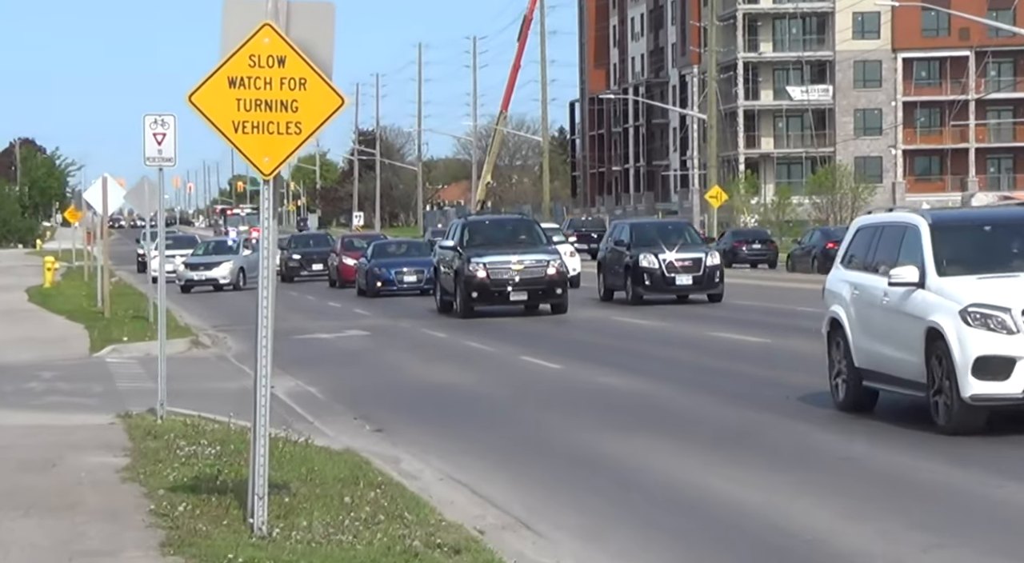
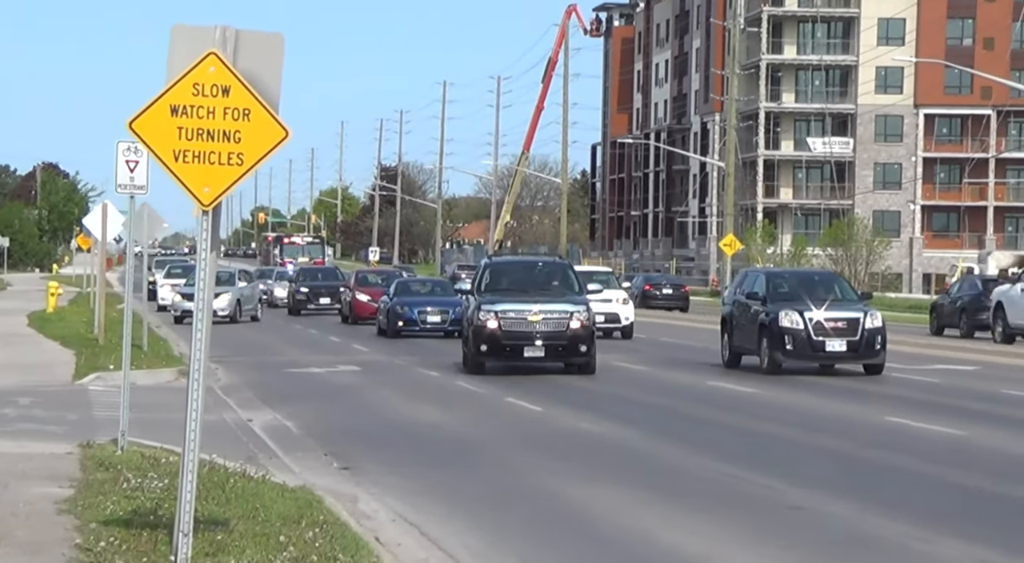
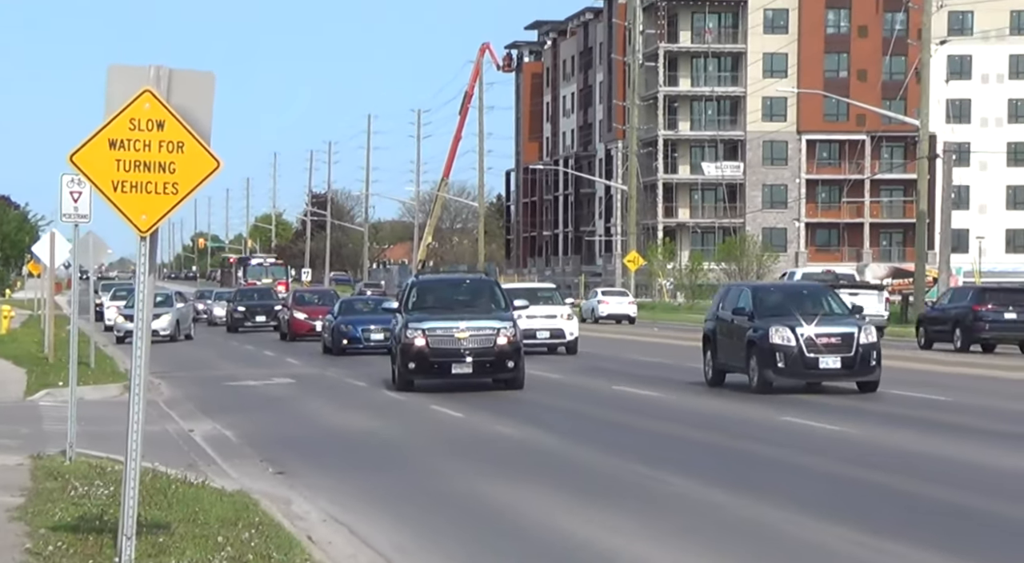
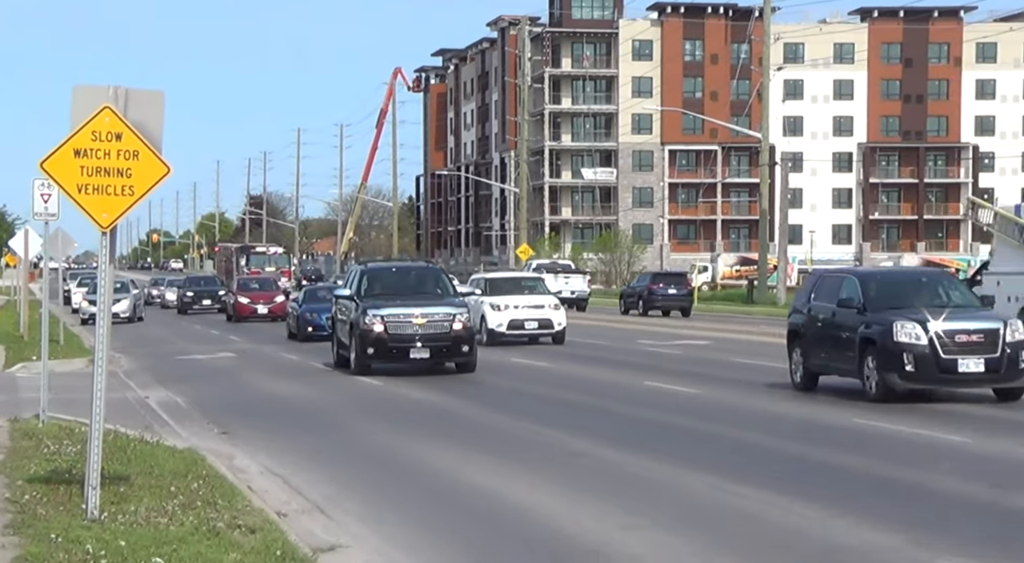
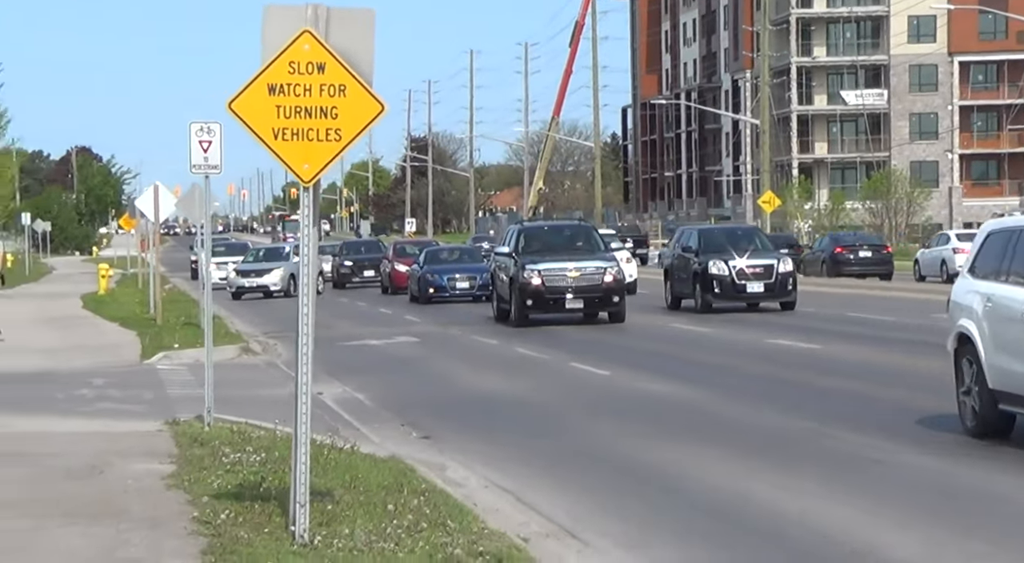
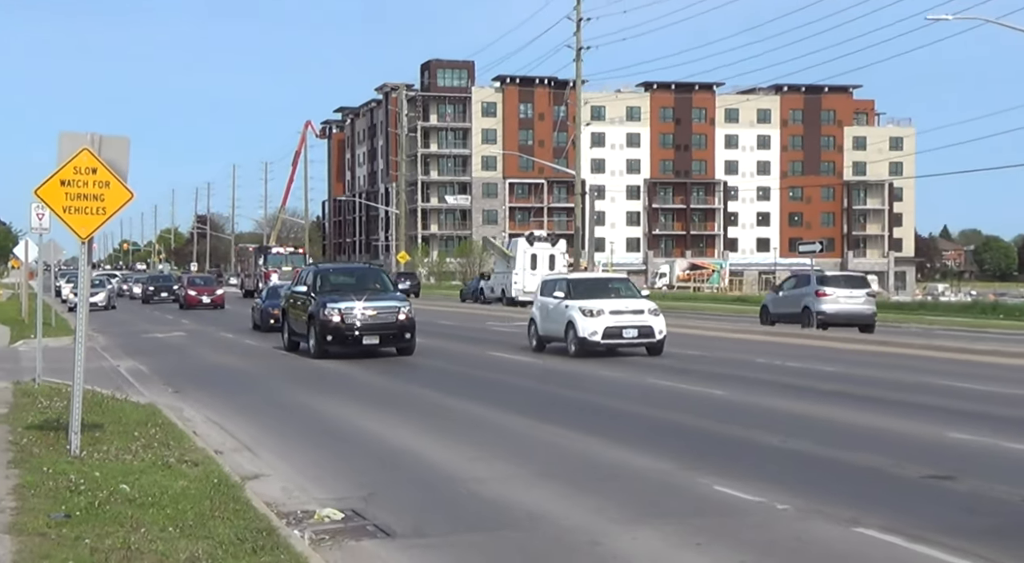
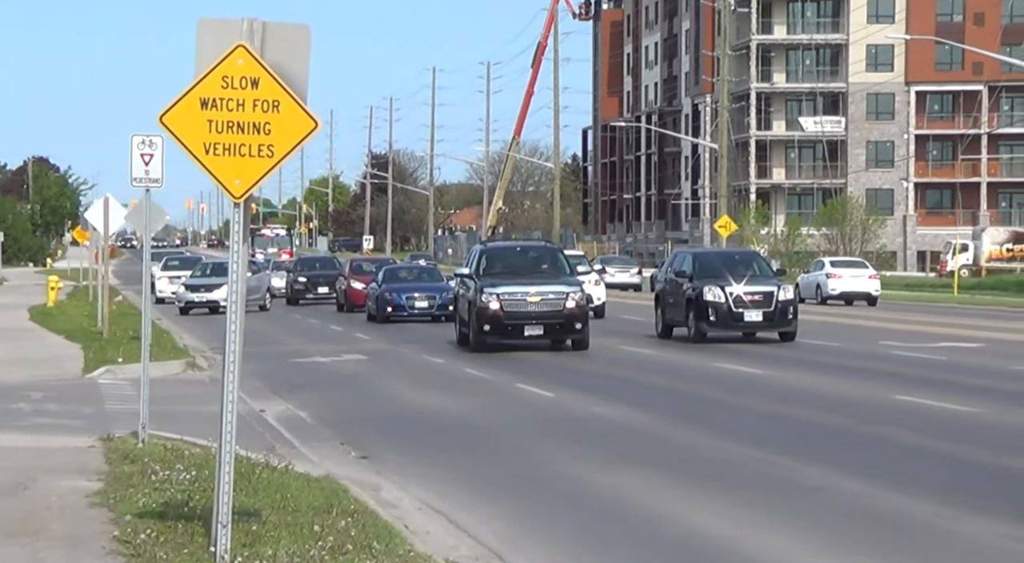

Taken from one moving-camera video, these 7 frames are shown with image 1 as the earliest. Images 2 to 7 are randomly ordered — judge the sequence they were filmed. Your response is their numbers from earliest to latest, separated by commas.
5, 7, 2, 3, 4, 6
